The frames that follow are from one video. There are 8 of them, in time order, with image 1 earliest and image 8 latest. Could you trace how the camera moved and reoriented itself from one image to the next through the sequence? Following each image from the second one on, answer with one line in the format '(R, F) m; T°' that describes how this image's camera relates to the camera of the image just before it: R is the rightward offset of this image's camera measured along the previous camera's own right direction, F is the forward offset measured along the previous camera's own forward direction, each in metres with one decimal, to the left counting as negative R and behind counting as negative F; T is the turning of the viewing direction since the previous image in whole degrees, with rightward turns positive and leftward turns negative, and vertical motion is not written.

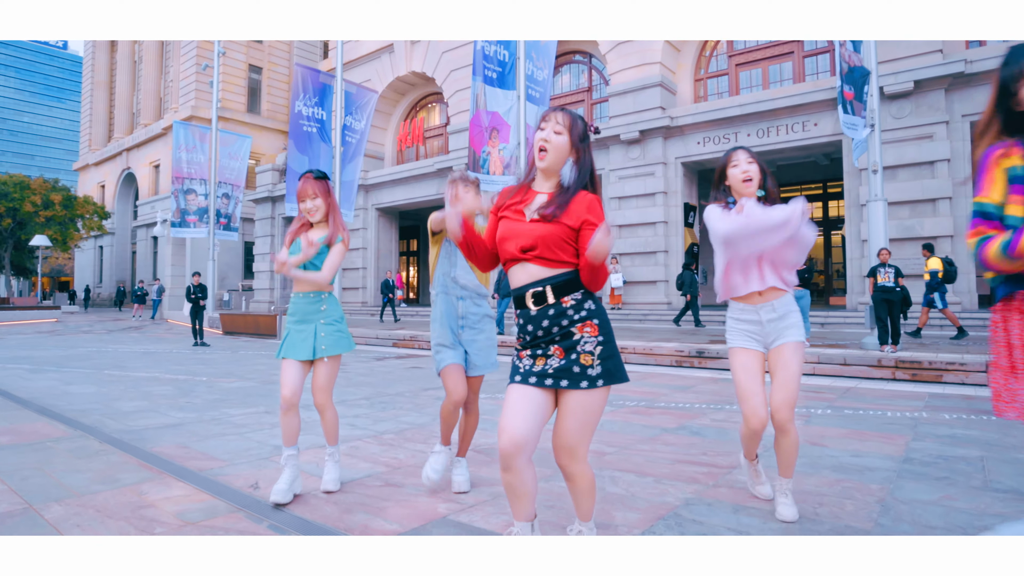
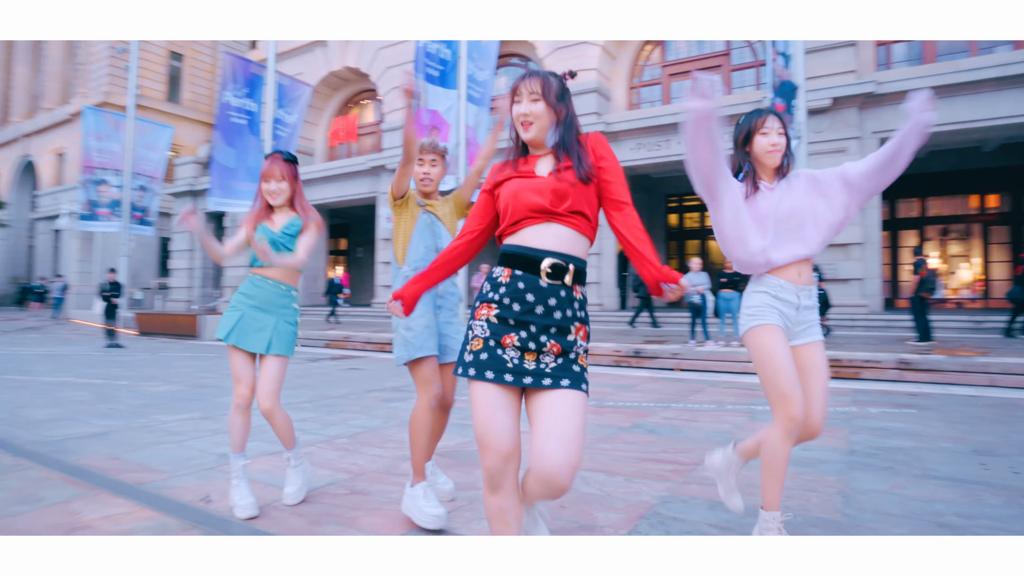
(-0.2, +0.1) m; +7°
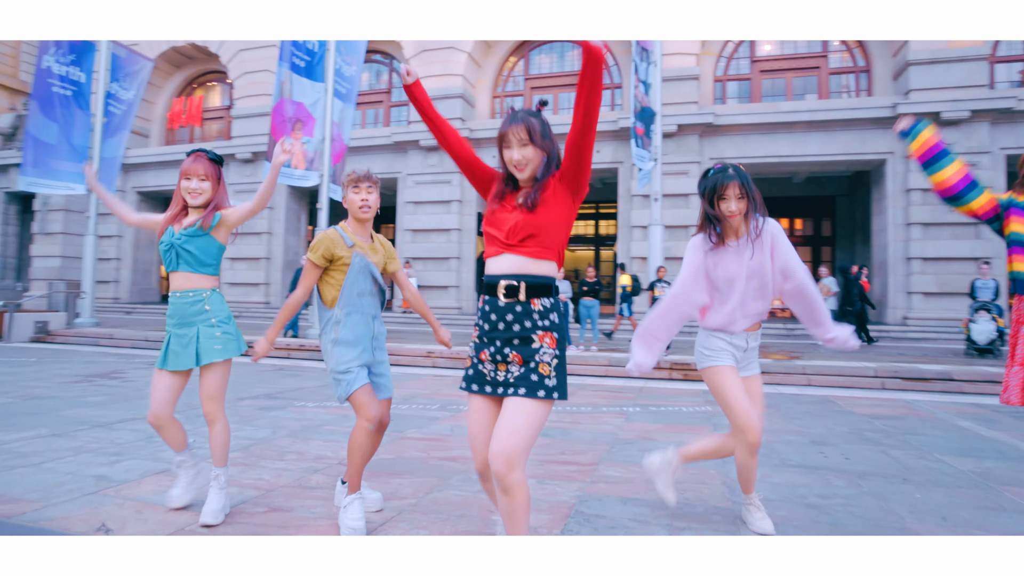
(-0.3, 0.0) m; +14°
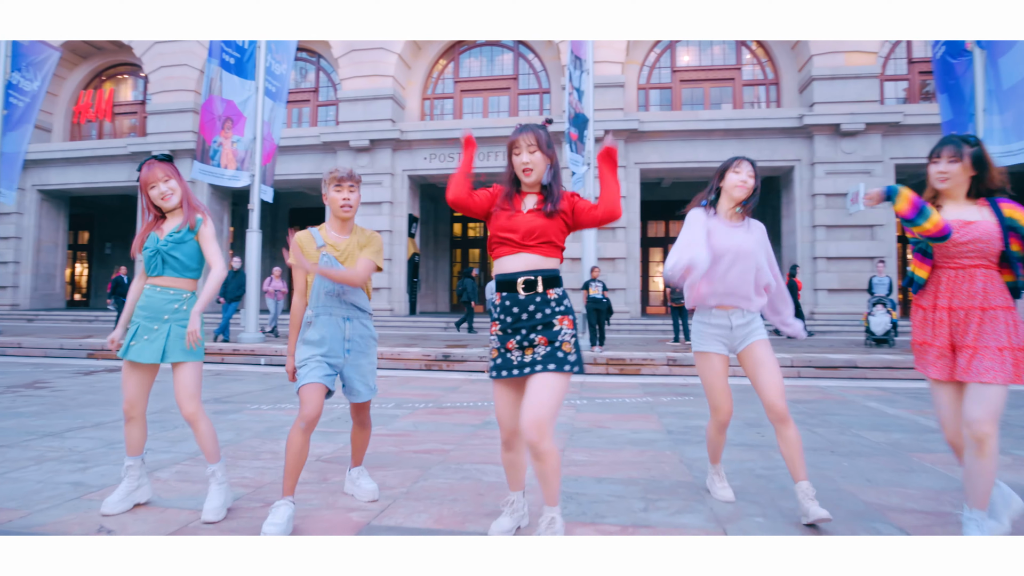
(-0.3, -0.2) m; +7°
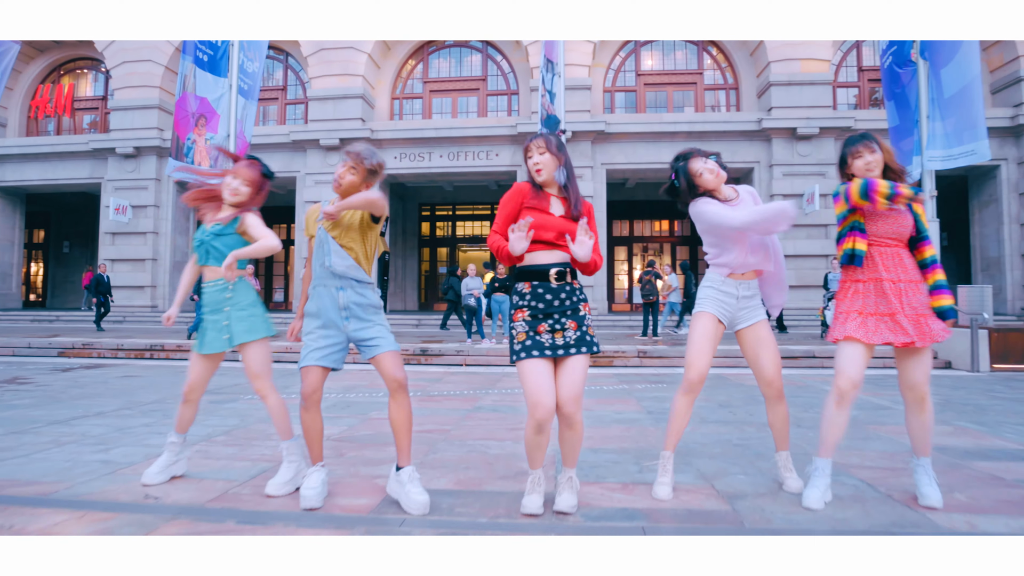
(-0.2, -0.2) m; +4°
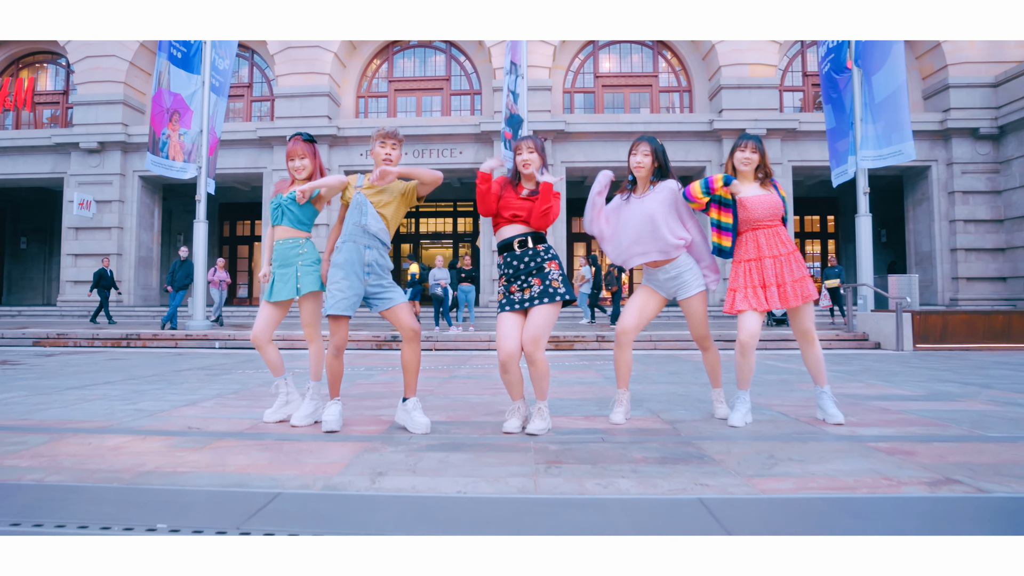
(-0.1, -0.5) m; +4°
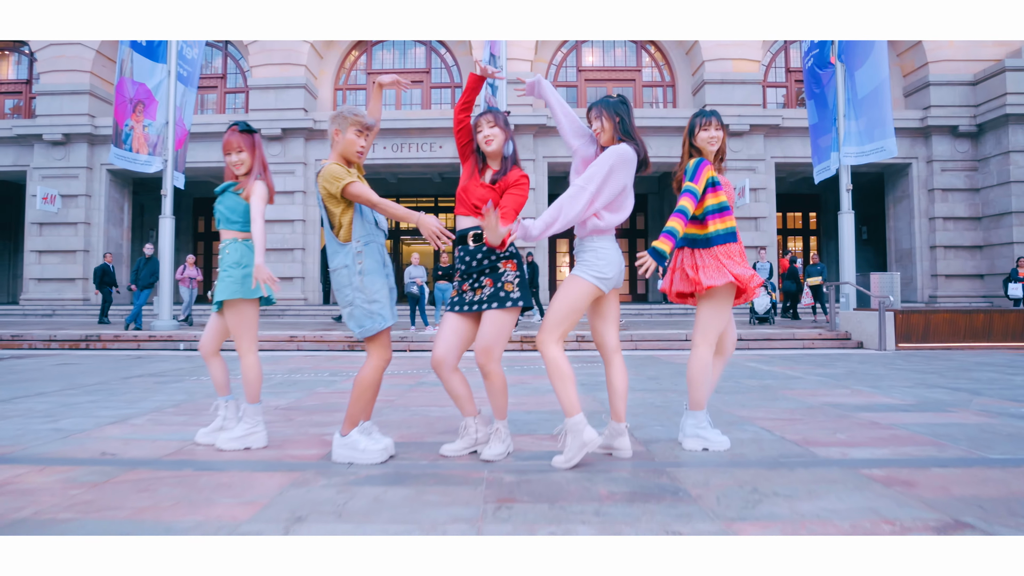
(+0.1, +0.3) m; +1°
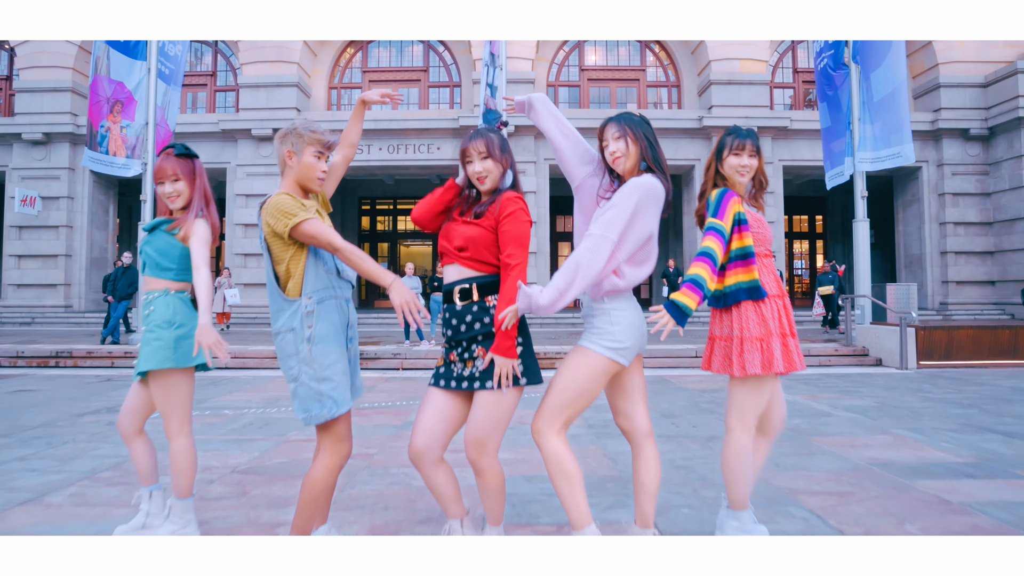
(0.0, +0.5) m; 0°
